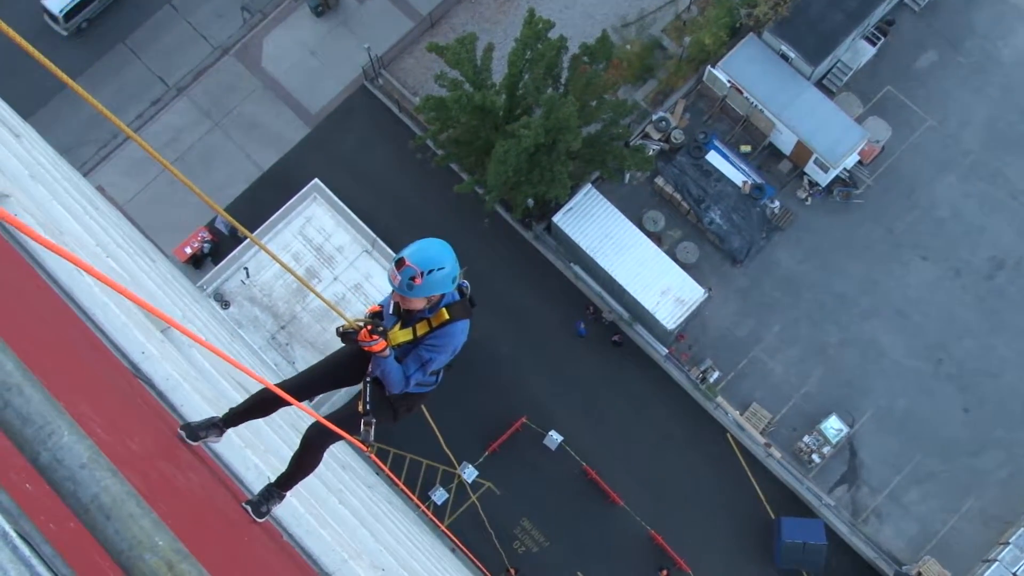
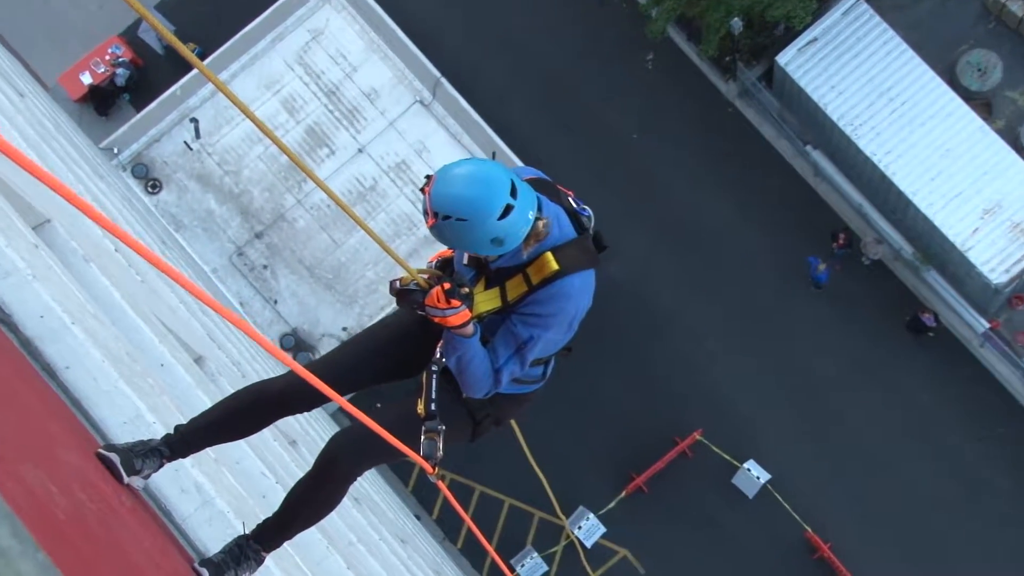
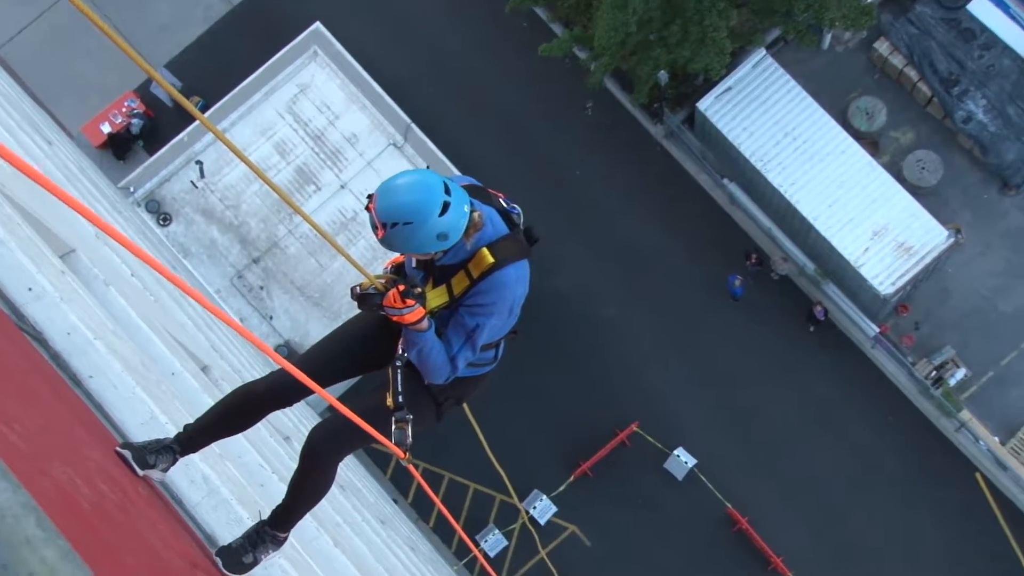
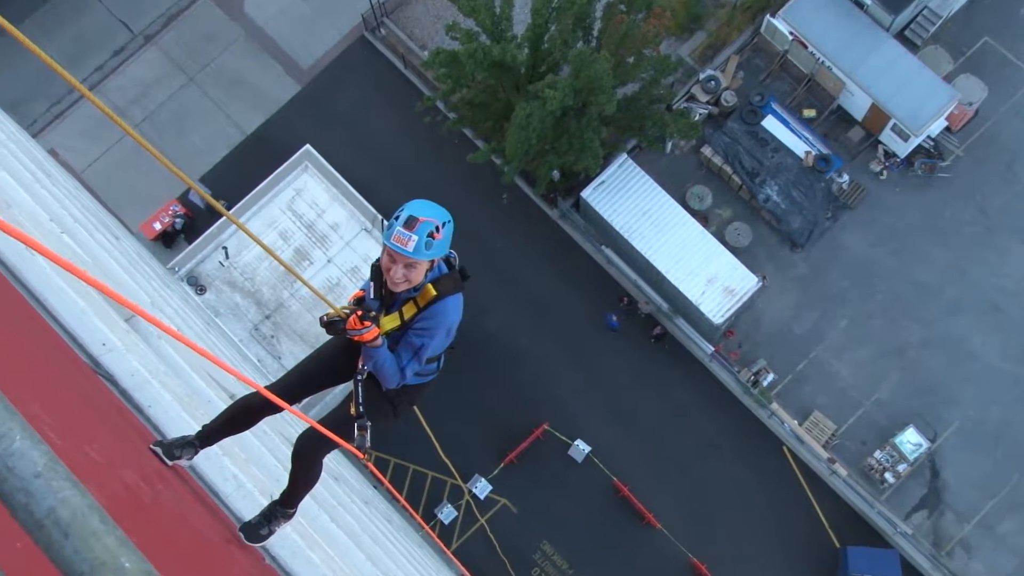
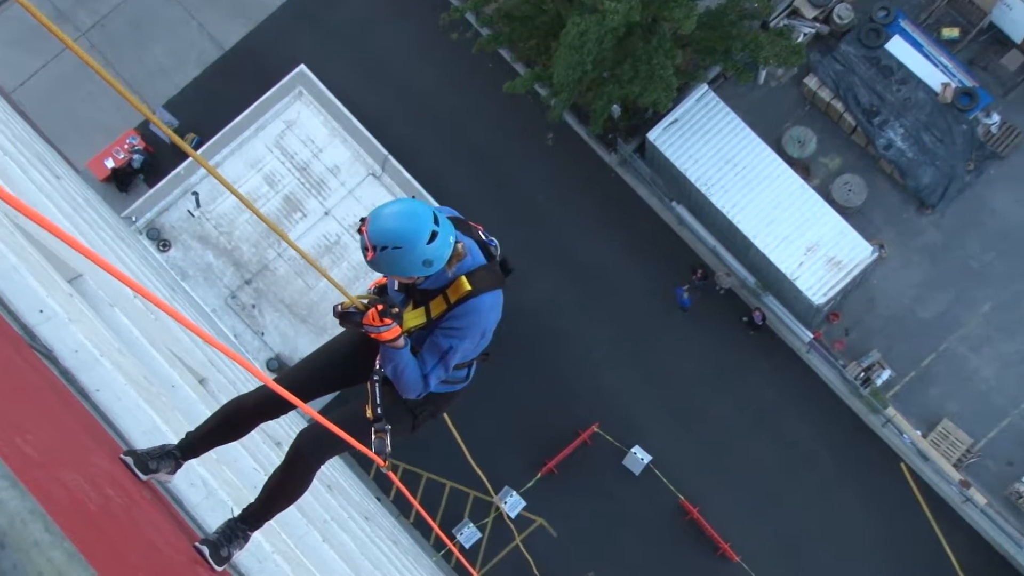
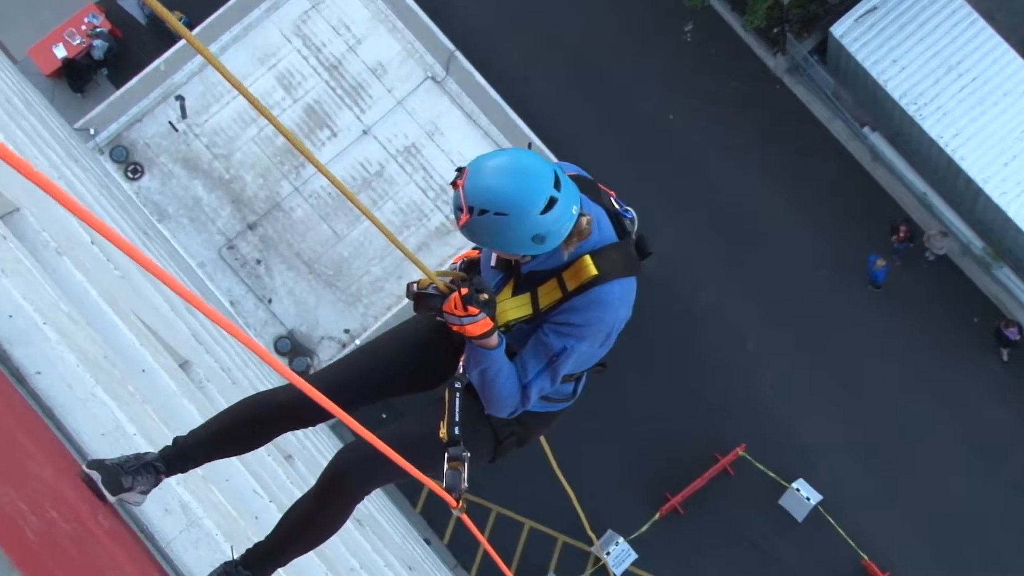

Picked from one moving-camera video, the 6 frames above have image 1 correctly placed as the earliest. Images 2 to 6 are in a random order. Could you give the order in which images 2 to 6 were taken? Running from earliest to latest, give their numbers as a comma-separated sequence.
4, 5, 3, 2, 6
